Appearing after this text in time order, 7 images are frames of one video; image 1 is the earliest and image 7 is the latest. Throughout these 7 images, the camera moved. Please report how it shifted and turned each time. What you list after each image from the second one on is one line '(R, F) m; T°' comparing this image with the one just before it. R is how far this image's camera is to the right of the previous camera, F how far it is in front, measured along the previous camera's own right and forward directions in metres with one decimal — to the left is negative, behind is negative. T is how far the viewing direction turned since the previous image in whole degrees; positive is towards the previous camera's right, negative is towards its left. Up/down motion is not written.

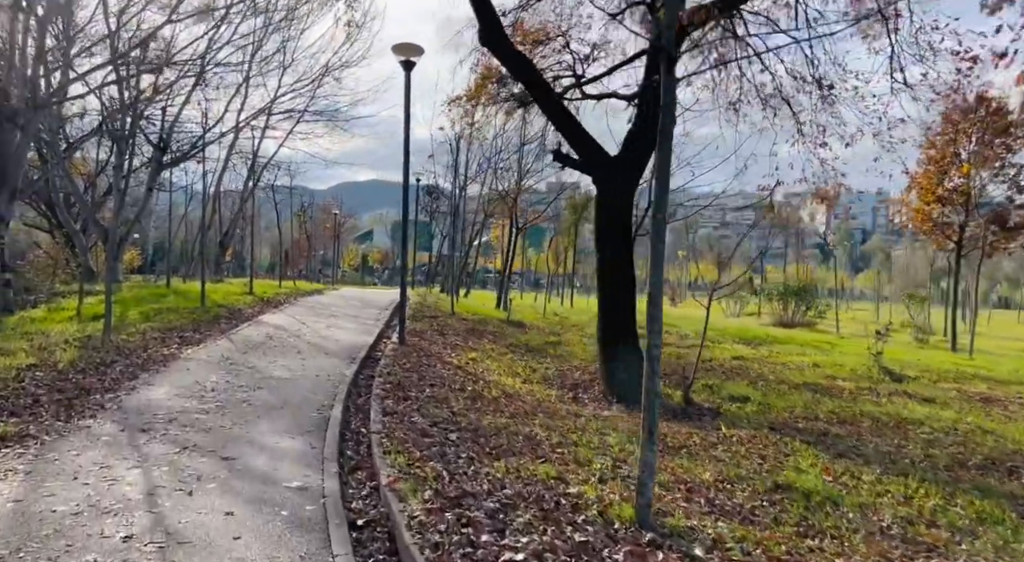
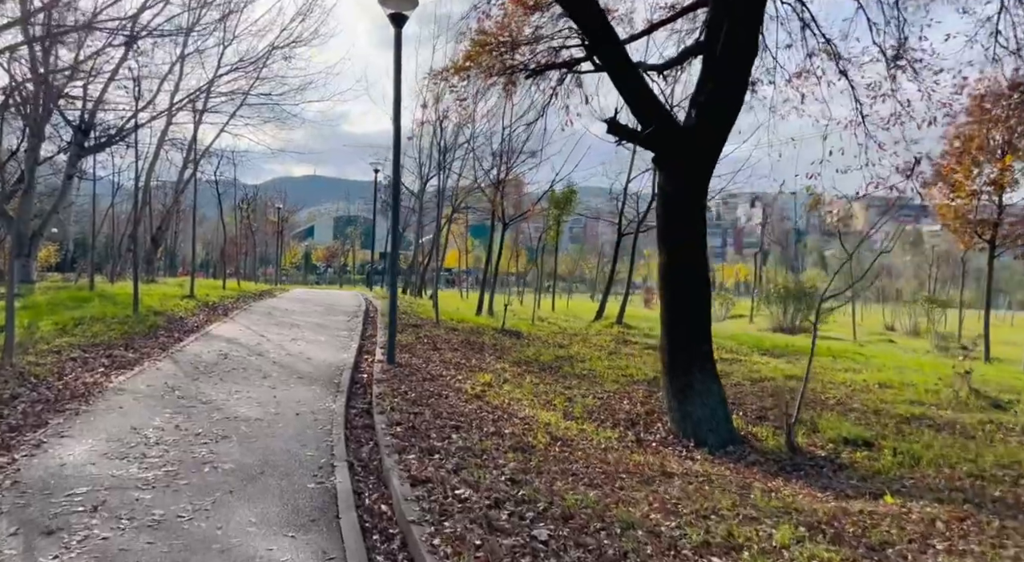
(-1.1, +2.3) m; +5°
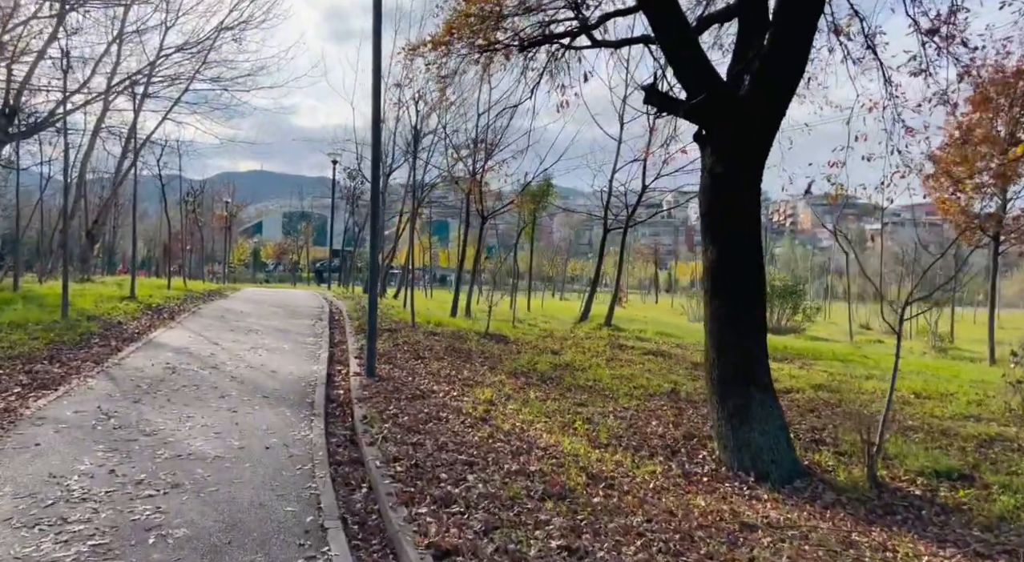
(-0.6, +1.4) m; +4°
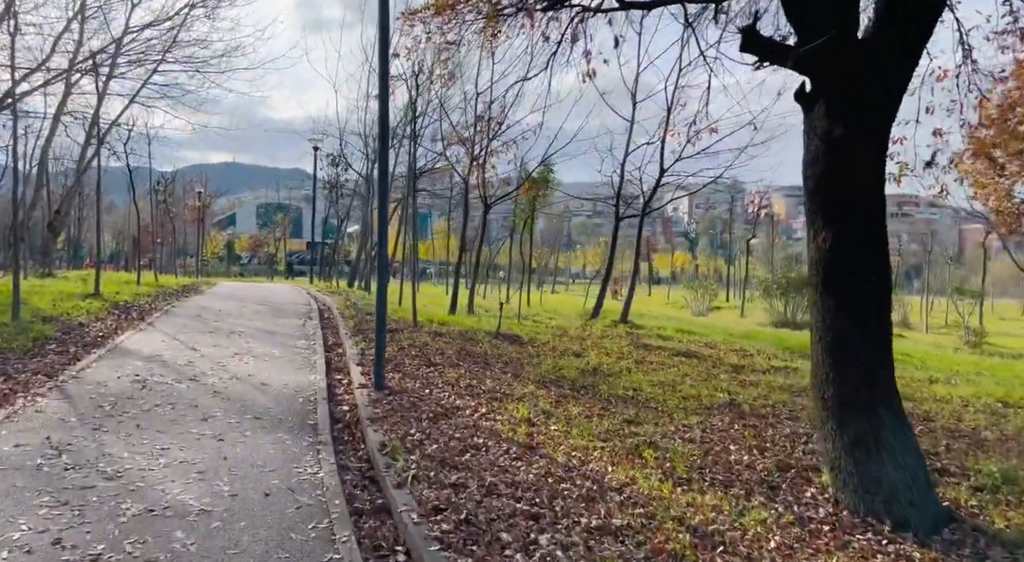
(-0.6, +1.4) m; +2°
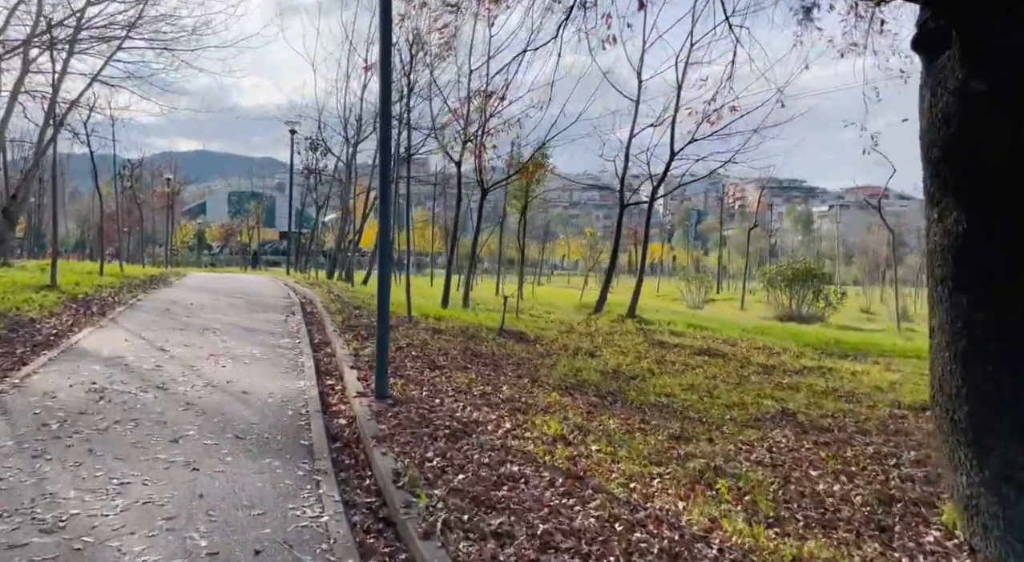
(-0.5, +1.1) m; +2°
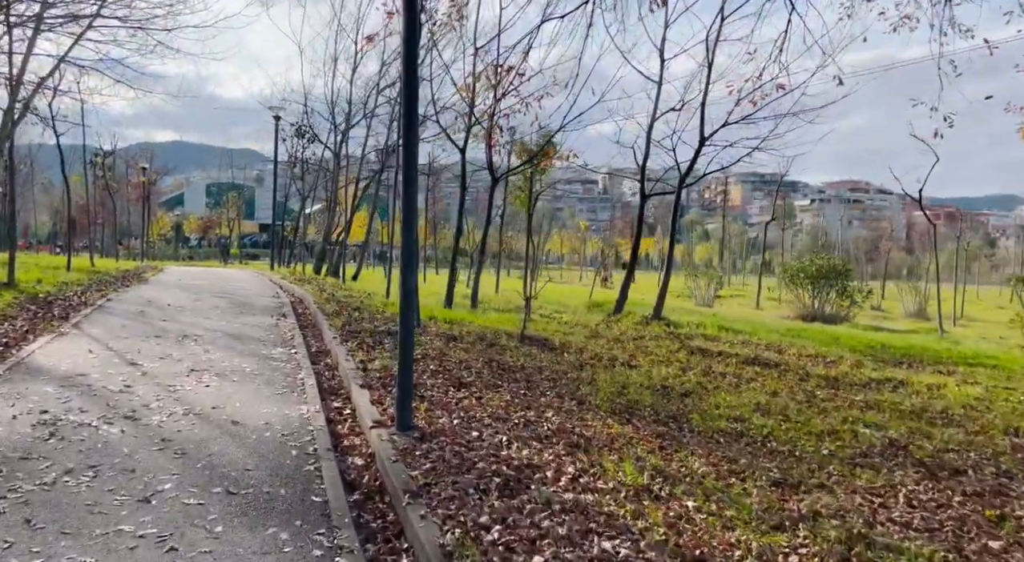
(-0.6, +1.3) m; +1°
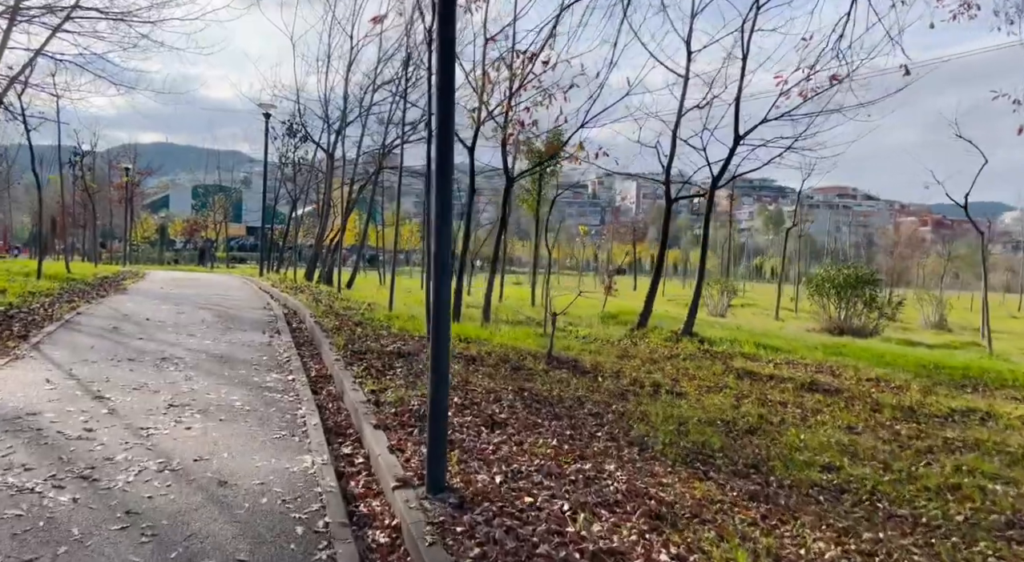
(-0.5, +1.2) m; +1°
